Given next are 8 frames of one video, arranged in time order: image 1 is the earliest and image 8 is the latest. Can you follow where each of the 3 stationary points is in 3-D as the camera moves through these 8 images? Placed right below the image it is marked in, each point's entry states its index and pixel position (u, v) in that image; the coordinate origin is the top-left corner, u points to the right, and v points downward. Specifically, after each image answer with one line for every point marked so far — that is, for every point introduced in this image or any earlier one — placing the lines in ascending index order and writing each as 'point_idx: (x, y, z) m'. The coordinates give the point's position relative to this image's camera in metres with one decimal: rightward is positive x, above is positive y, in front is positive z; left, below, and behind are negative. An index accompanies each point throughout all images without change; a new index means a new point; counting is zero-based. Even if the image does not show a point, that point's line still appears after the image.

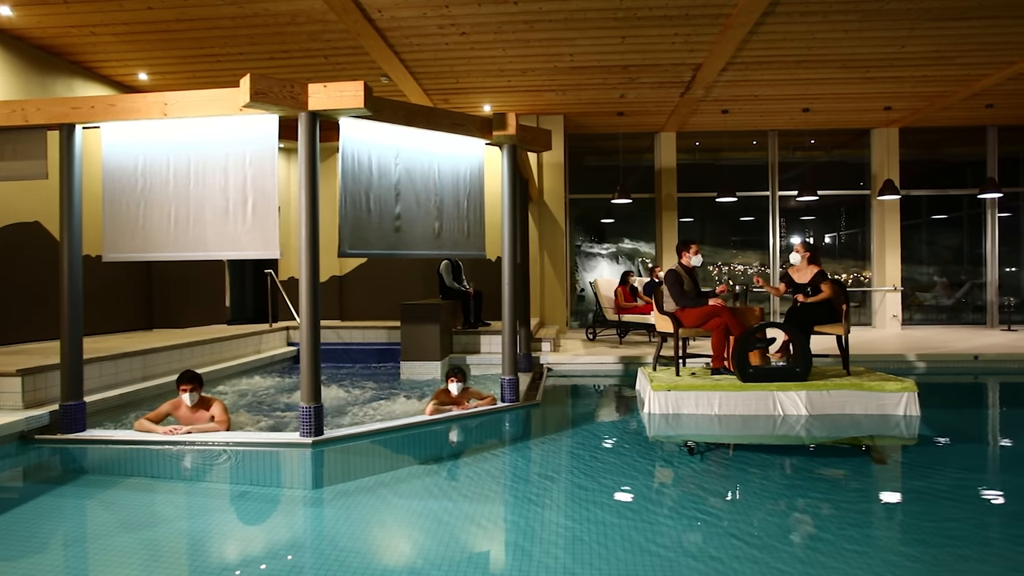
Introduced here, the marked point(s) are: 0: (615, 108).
0: (+1.4, +2.4, +8.8) m
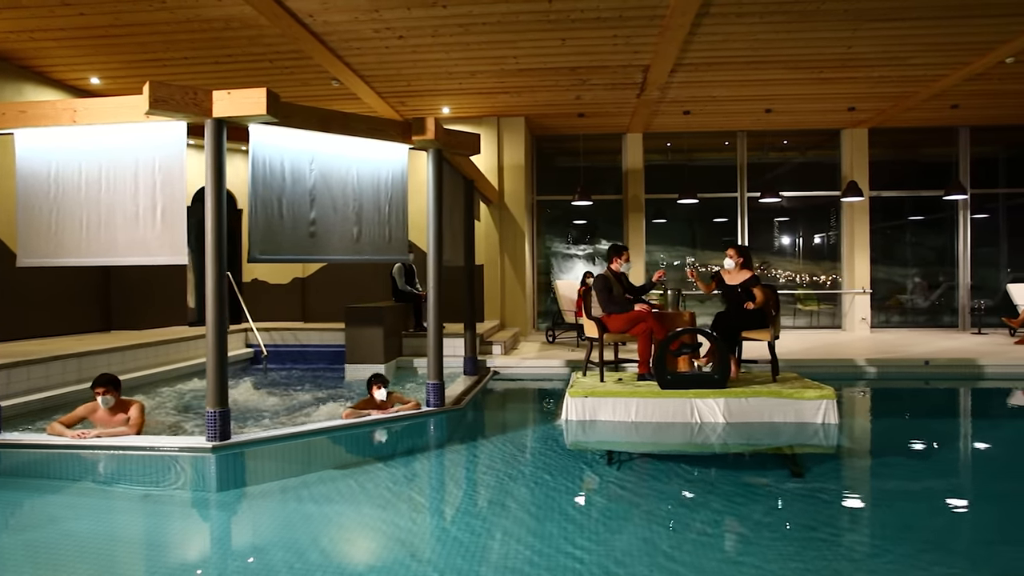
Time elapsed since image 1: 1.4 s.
0: (+0.8, +2.4, +8.8) m
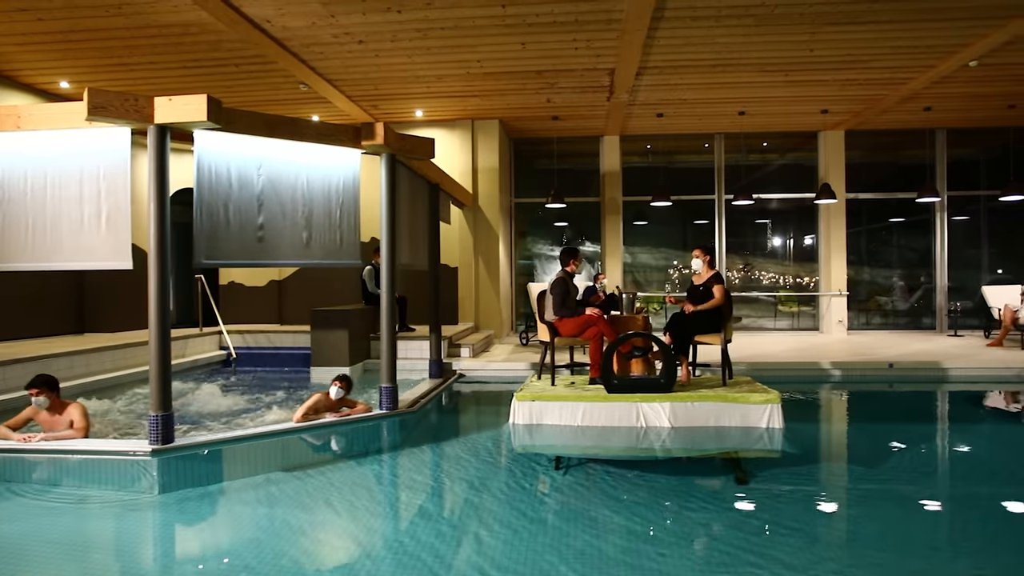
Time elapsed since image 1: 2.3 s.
0: (+0.5, +2.3, +8.8) m
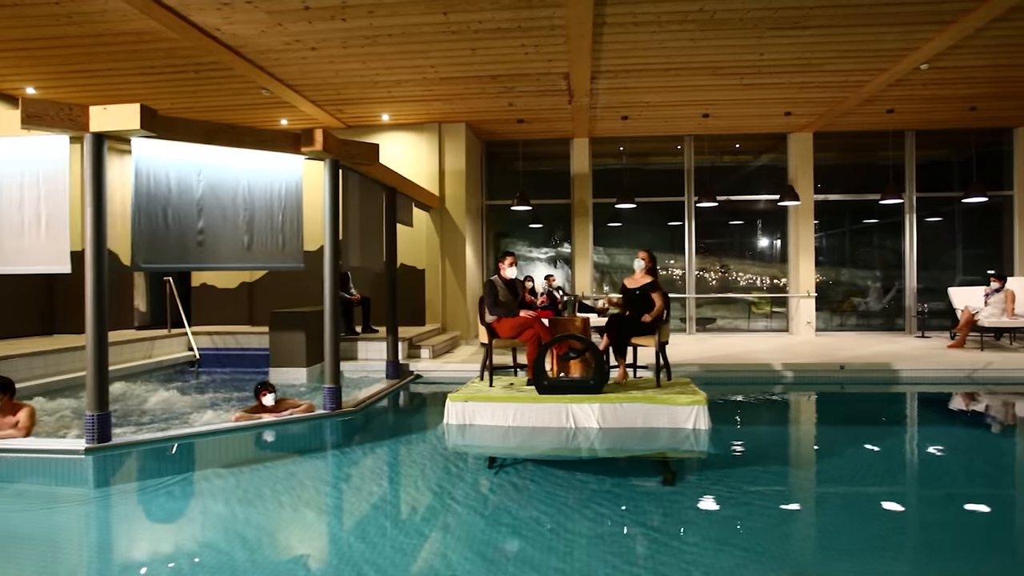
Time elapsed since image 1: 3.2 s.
0: (0.0, +2.3, +8.9) m
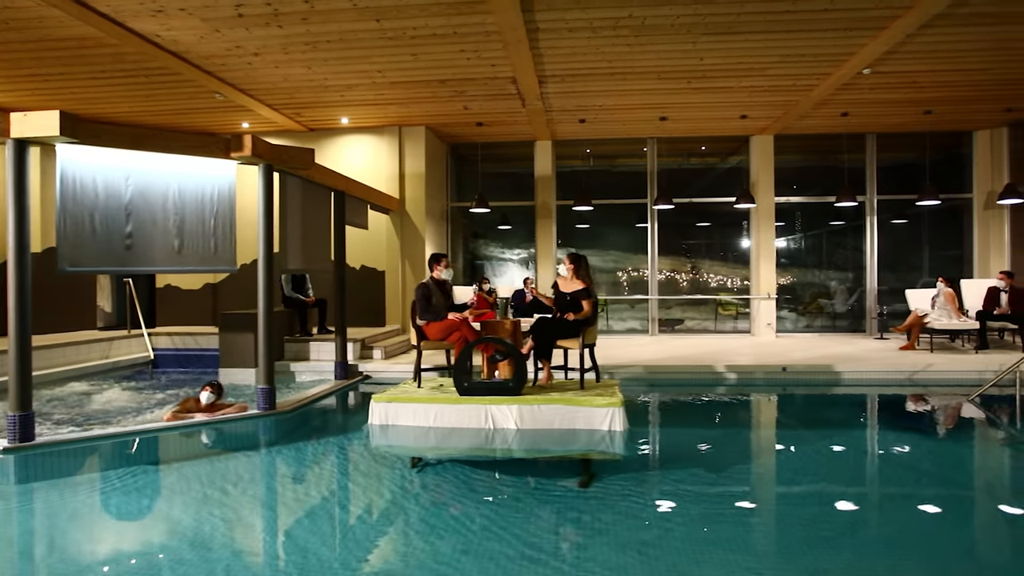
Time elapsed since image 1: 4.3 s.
0: (-0.6, +2.3, +9.0) m
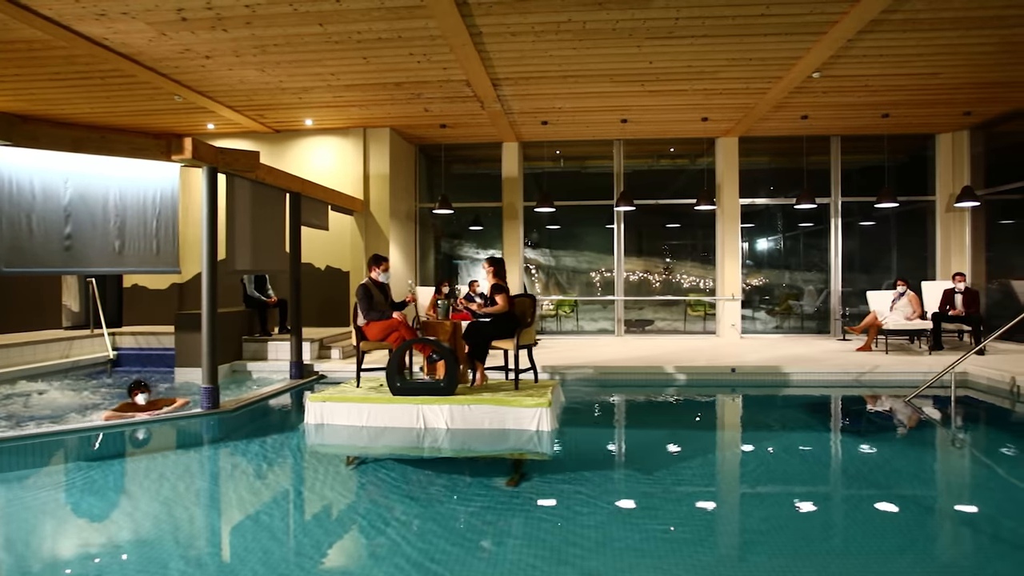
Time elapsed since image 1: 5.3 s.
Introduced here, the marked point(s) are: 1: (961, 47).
0: (-1.1, +2.3, +9.0) m
1: (+4.3, +2.3, +6.4) m
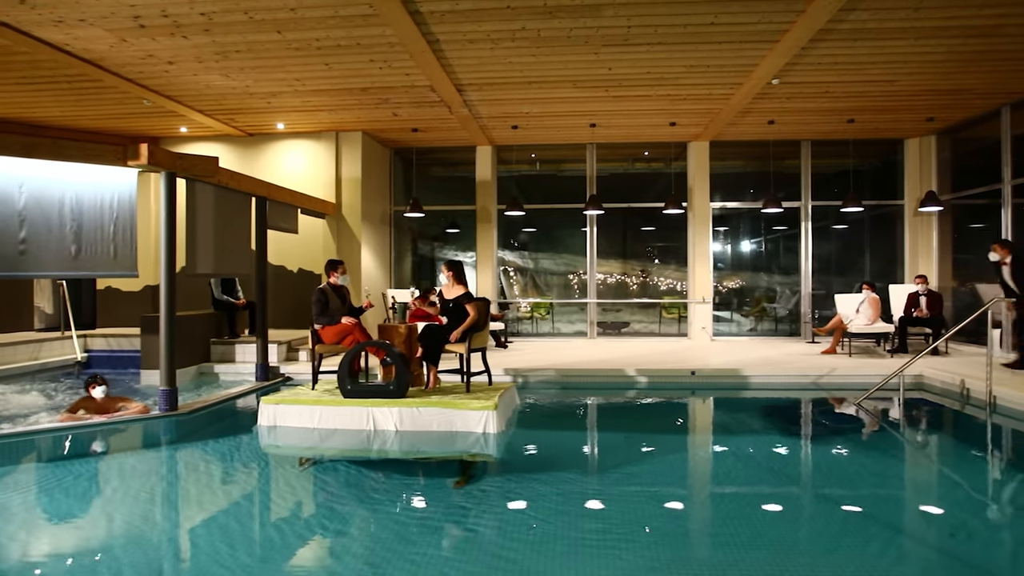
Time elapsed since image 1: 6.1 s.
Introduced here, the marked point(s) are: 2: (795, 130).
0: (-1.5, +2.2, +9.1) m
1: (+3.9, +2.3, +6.5) m
2: (+4.0, +2.2, +9.4) m
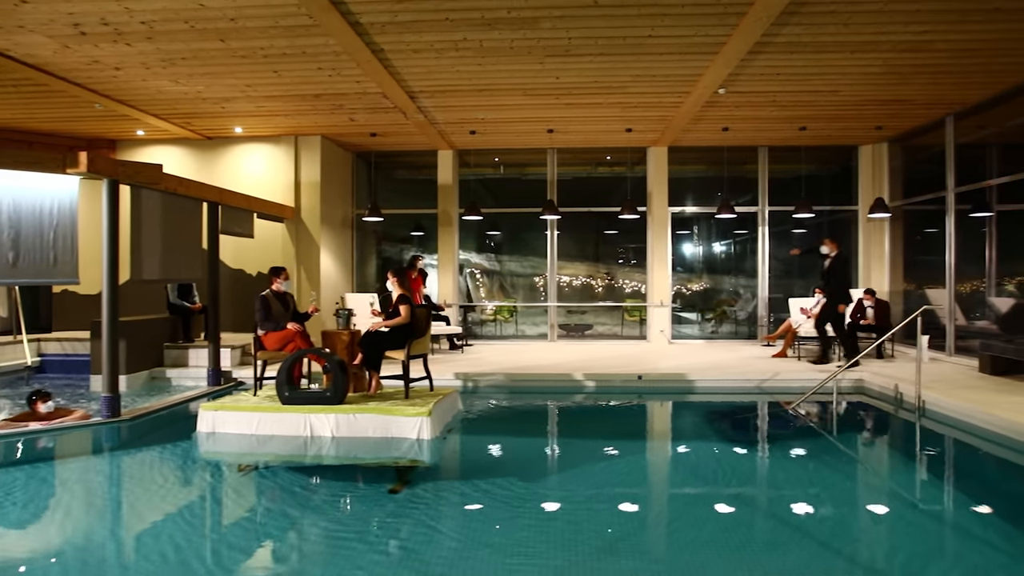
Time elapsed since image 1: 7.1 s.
0: (-2.1, +2.2, +9.1) m
1: (+3.4, +2.2, +6.7) m
2: (+3.4, +2.2, +9.5) m
